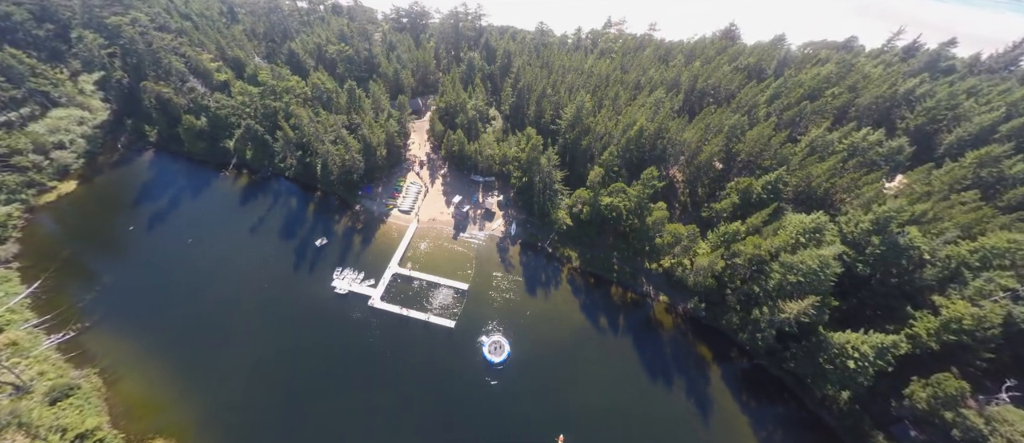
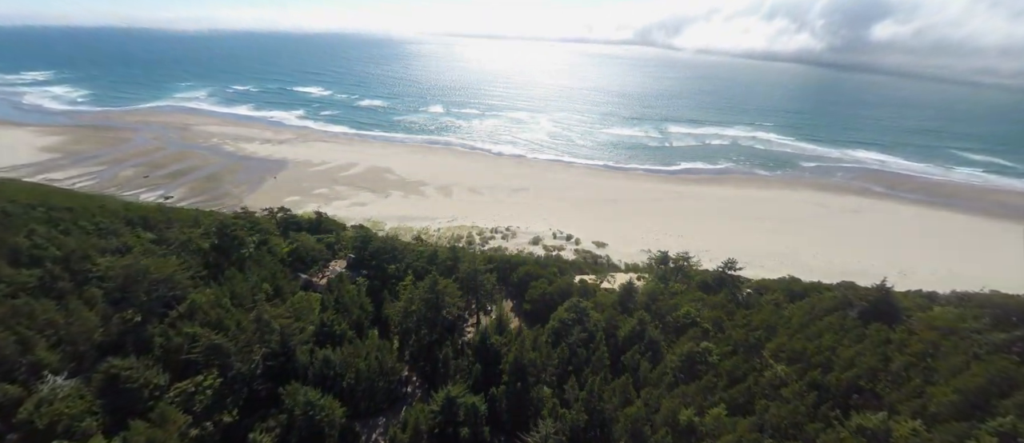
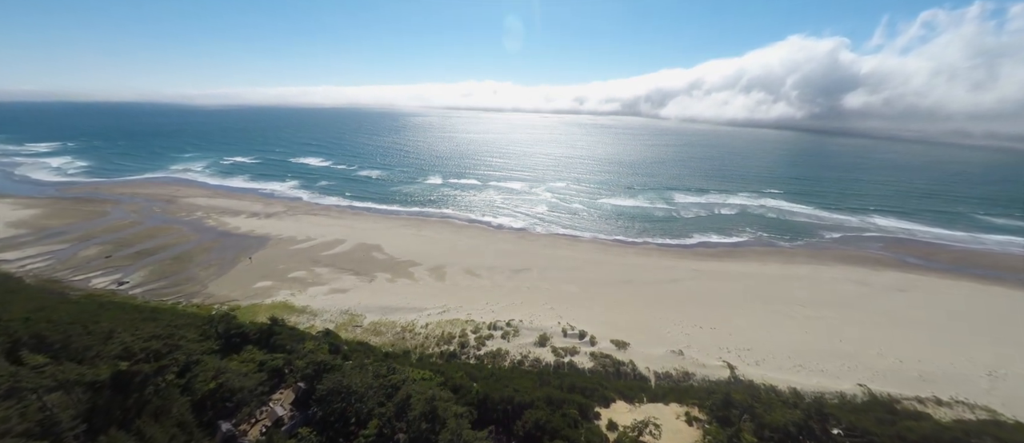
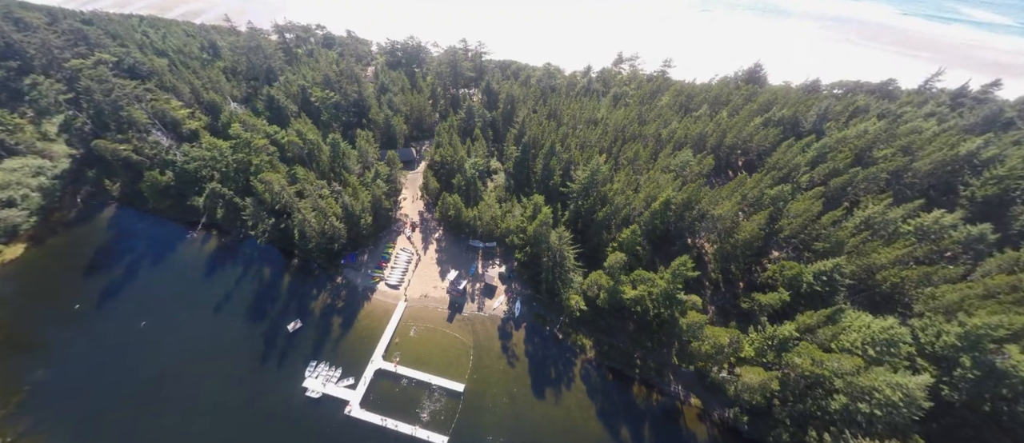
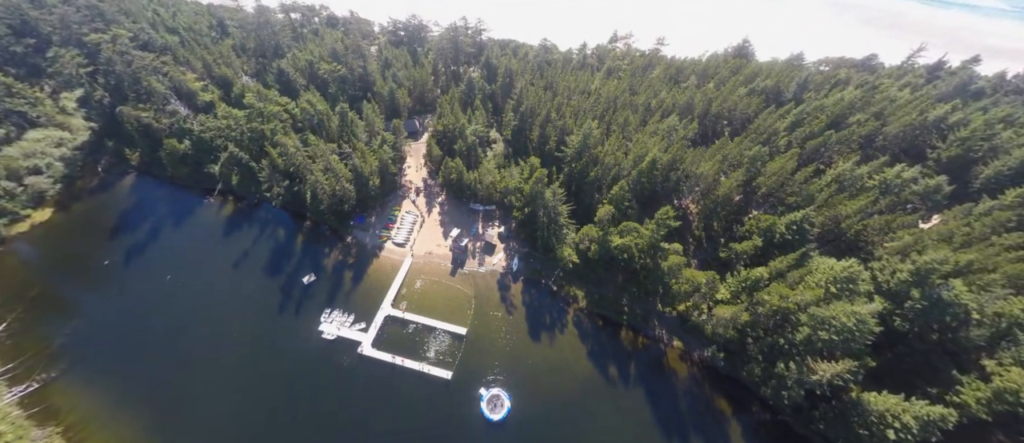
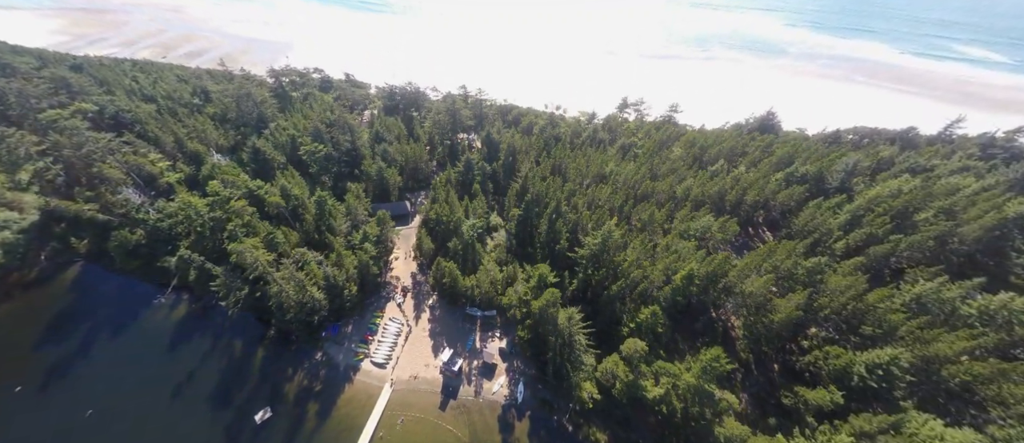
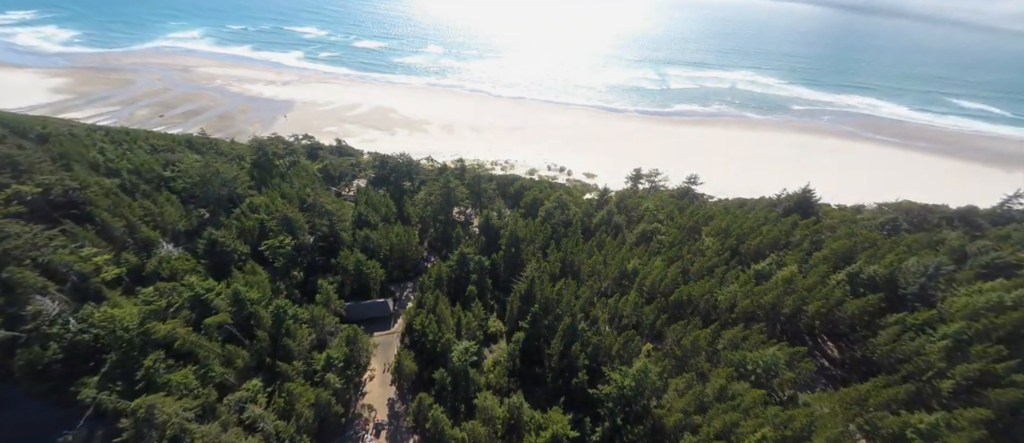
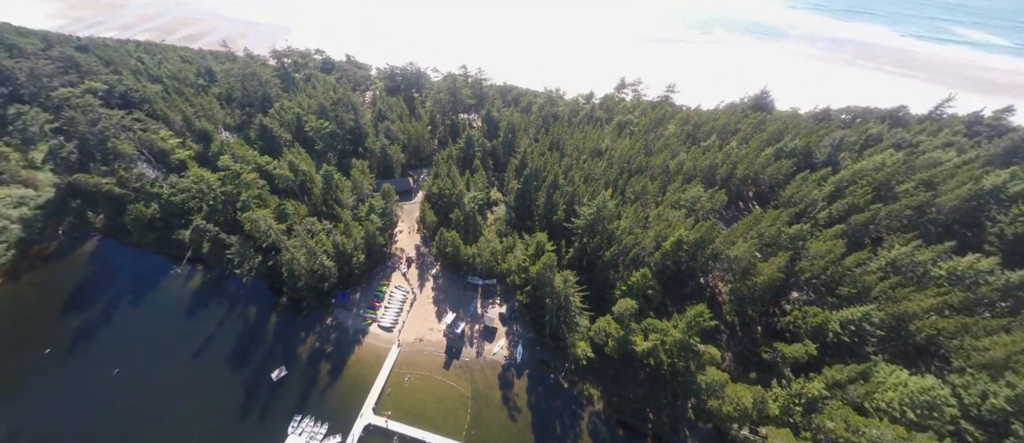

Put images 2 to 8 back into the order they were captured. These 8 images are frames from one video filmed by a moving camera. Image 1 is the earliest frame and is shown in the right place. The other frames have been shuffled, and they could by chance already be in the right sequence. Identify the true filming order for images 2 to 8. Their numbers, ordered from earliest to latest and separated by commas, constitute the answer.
5, 4, 8, 6, 7, 2, 3
